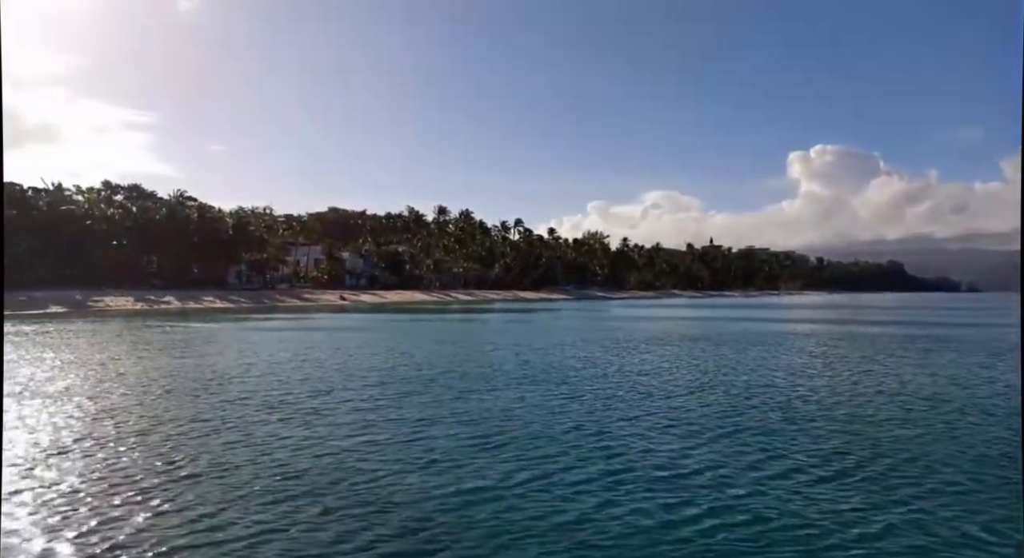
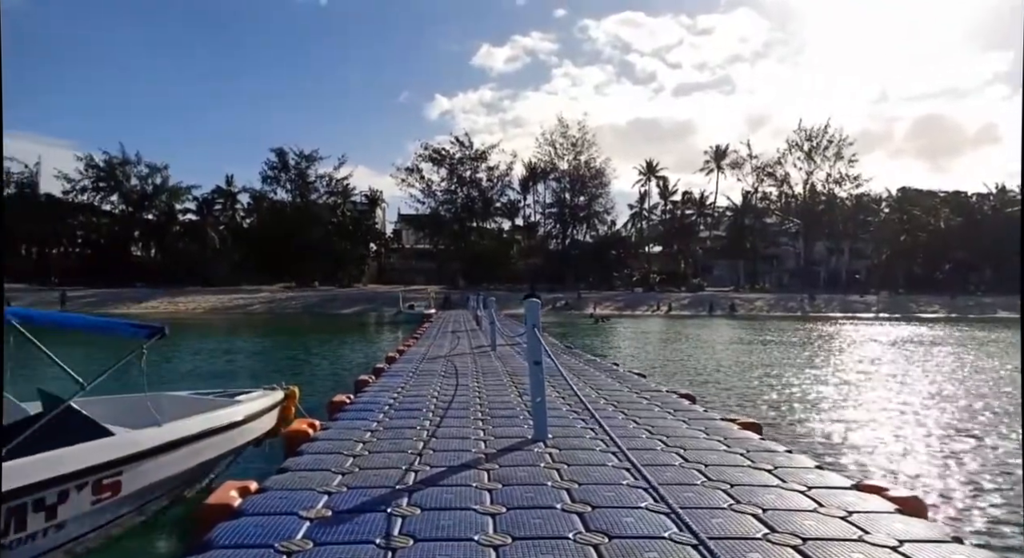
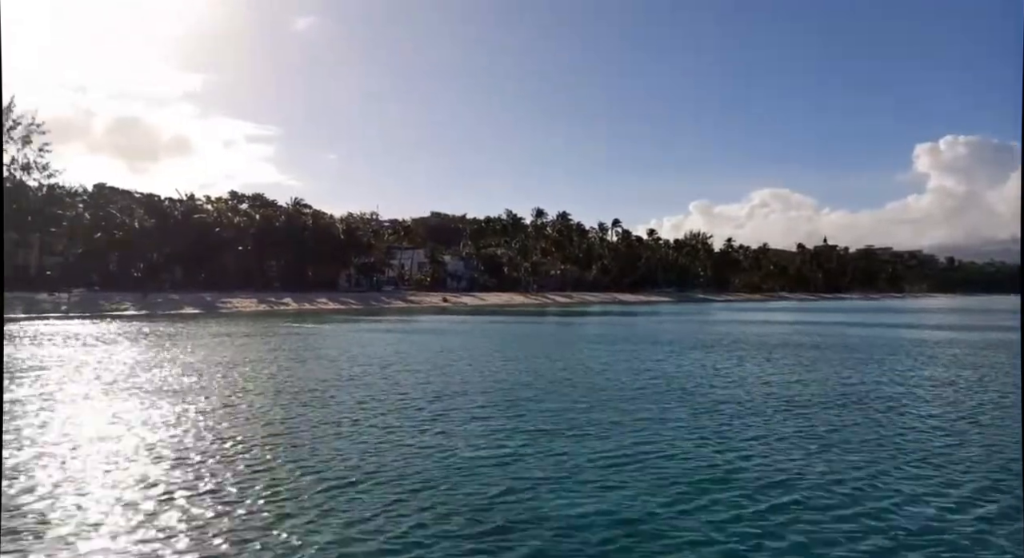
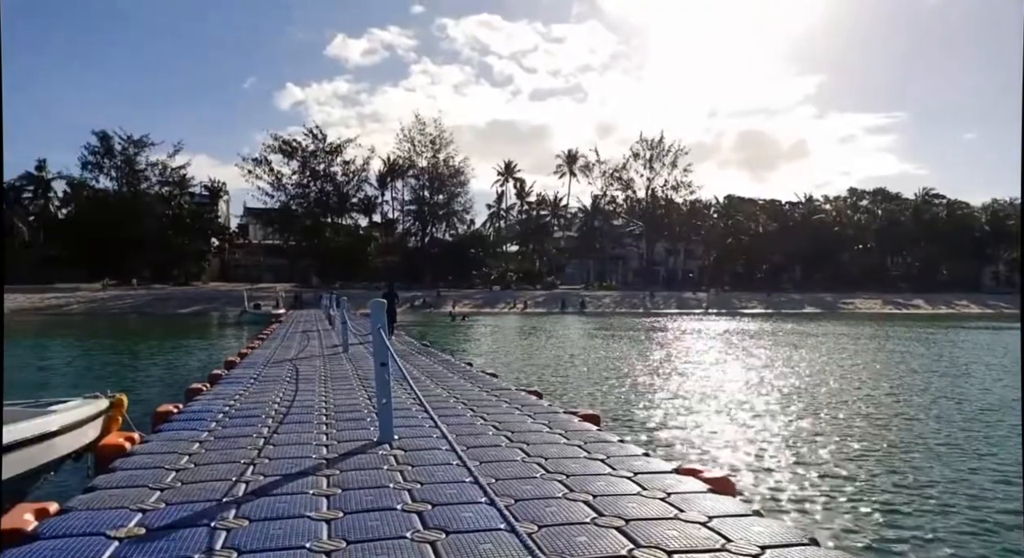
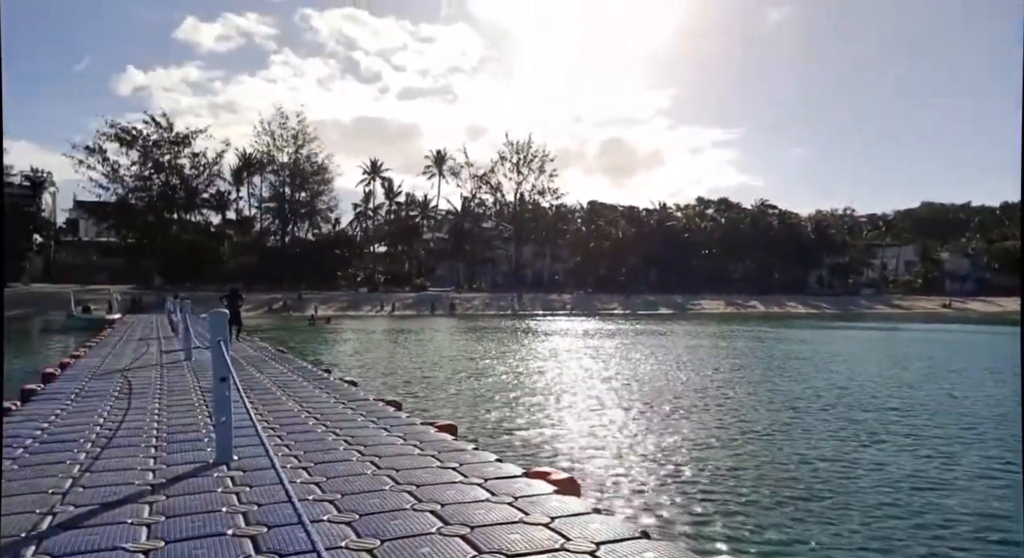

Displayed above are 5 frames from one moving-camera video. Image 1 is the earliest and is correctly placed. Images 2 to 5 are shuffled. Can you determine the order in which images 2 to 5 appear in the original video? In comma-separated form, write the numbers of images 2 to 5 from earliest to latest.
3, 5, 4, 2
